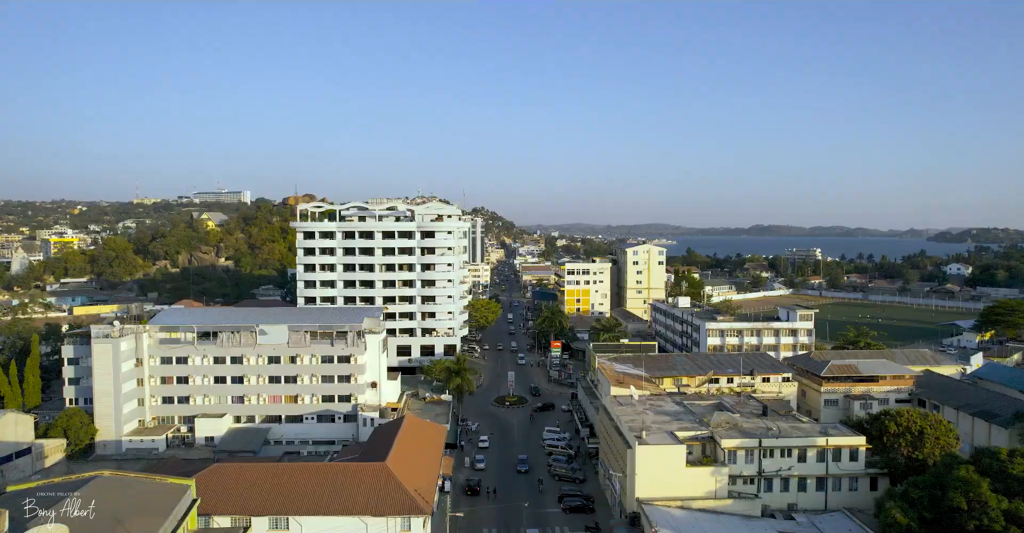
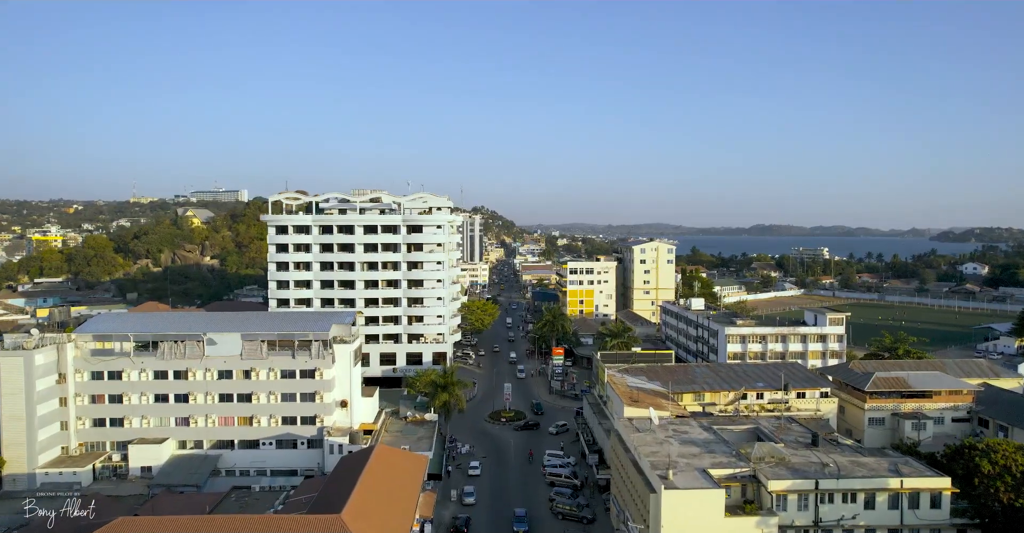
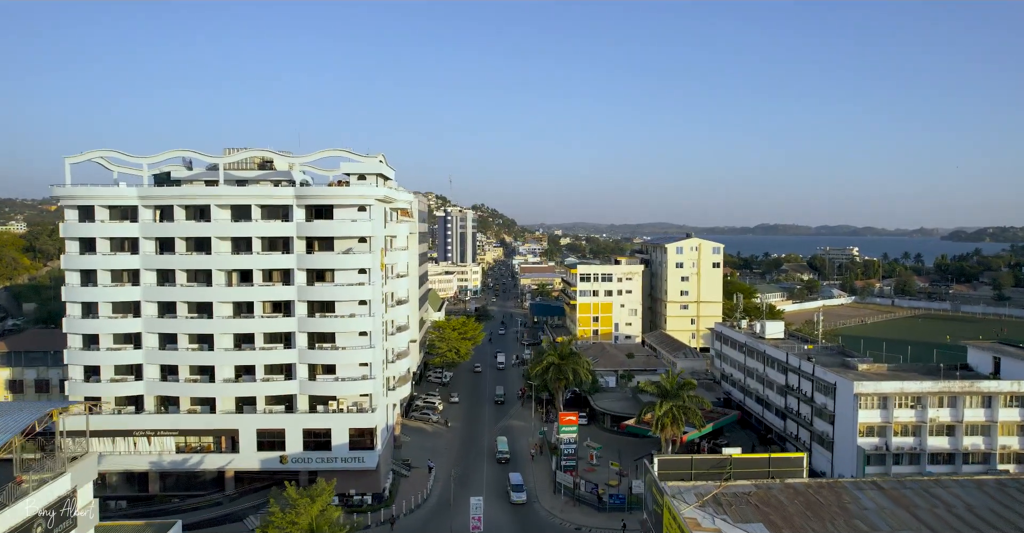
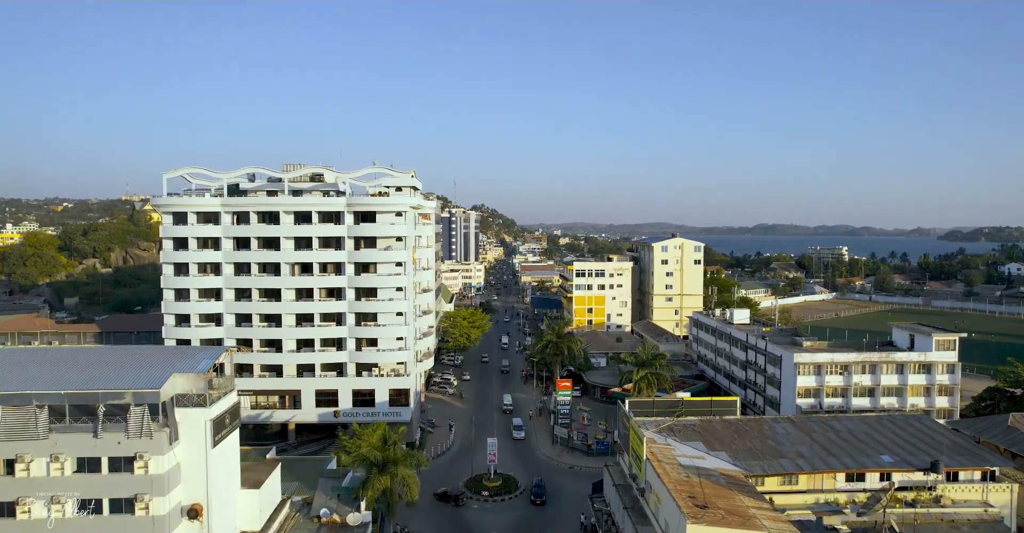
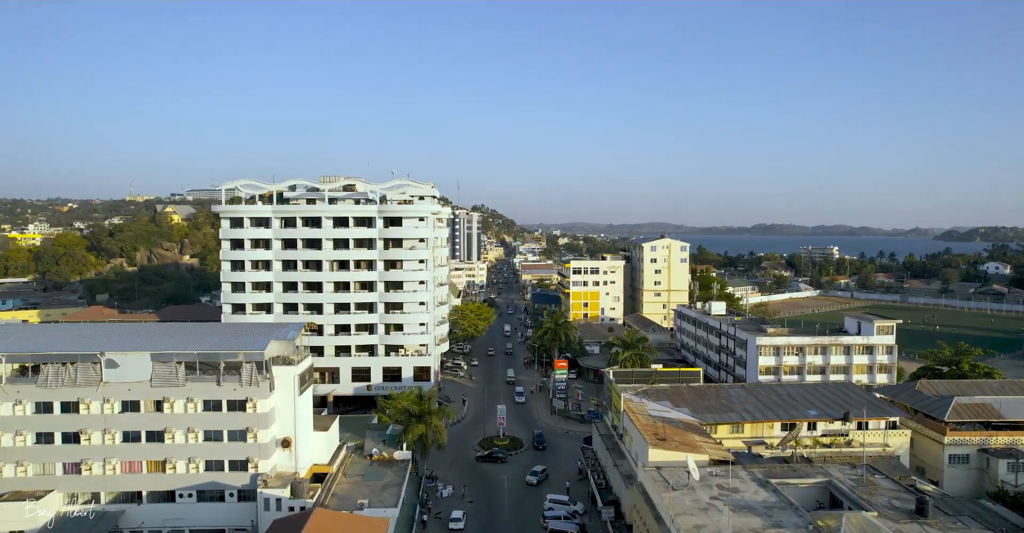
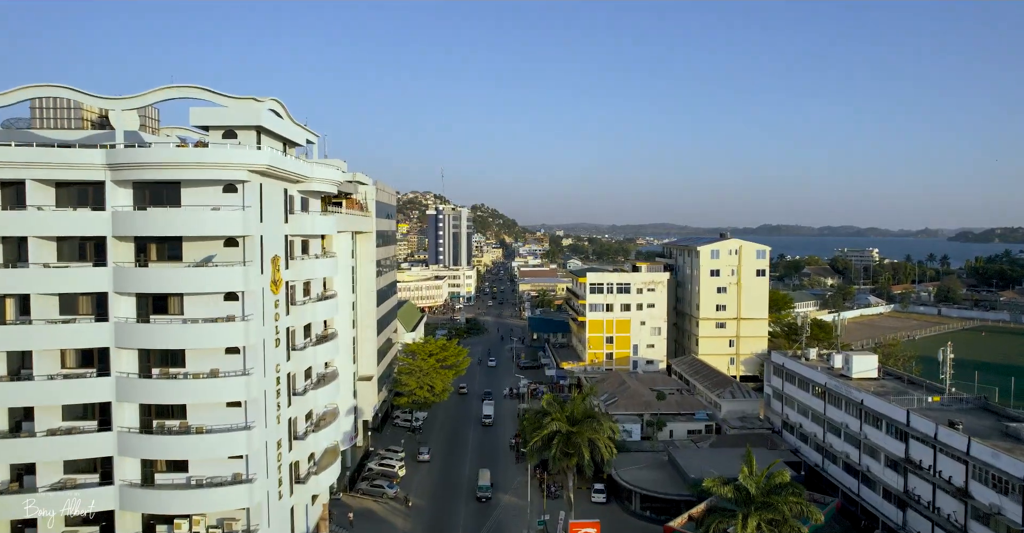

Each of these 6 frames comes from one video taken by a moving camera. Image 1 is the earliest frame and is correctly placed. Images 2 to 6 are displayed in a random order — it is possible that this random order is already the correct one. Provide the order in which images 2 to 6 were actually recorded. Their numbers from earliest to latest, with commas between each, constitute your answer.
2, 5, 4, 3, 6
